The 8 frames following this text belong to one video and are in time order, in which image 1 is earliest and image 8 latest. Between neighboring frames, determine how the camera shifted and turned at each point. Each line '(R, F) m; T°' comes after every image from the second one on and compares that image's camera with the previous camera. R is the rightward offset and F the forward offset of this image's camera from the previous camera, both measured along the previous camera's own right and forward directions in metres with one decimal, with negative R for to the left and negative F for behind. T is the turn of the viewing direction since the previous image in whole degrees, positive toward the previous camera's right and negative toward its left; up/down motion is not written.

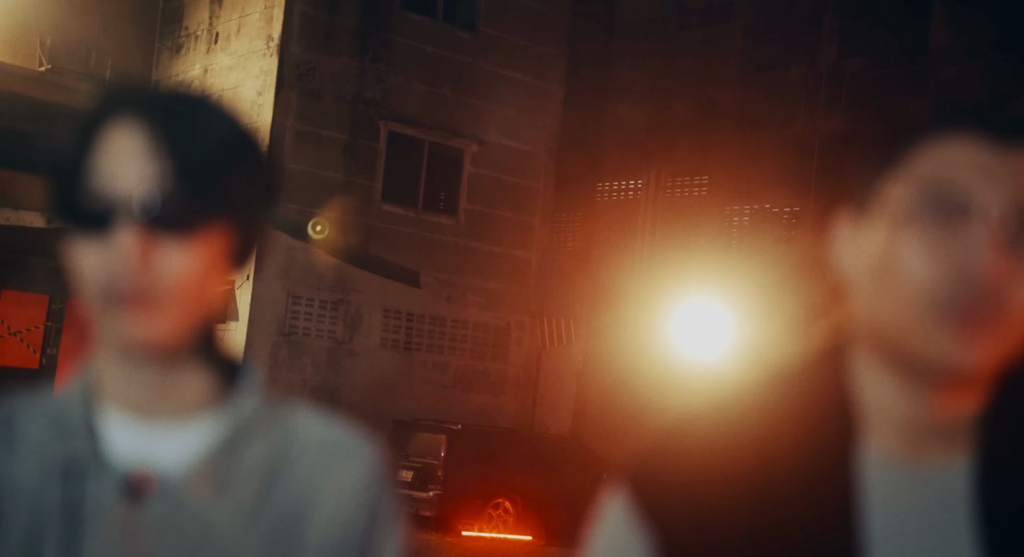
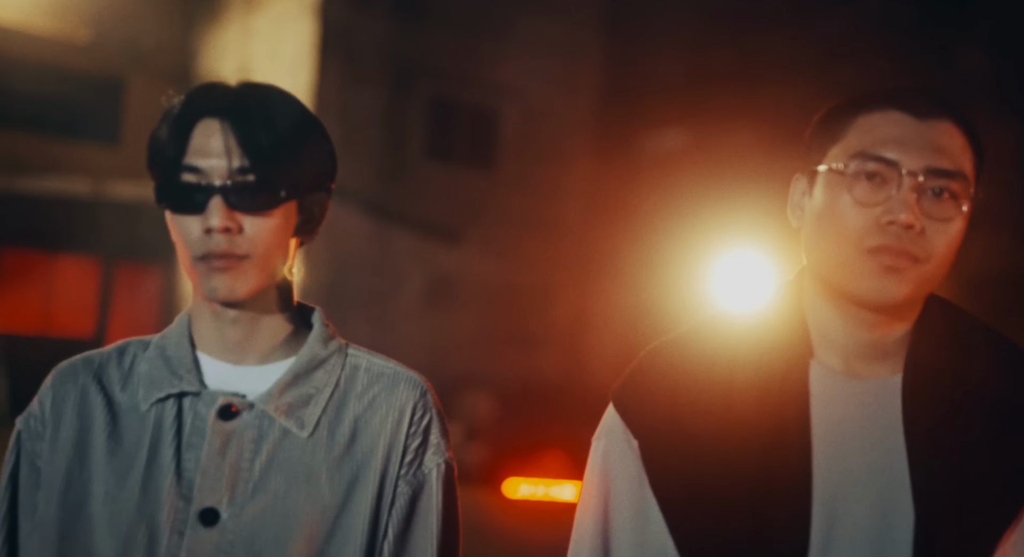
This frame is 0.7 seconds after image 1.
(0.0, -0.1) m; -3°
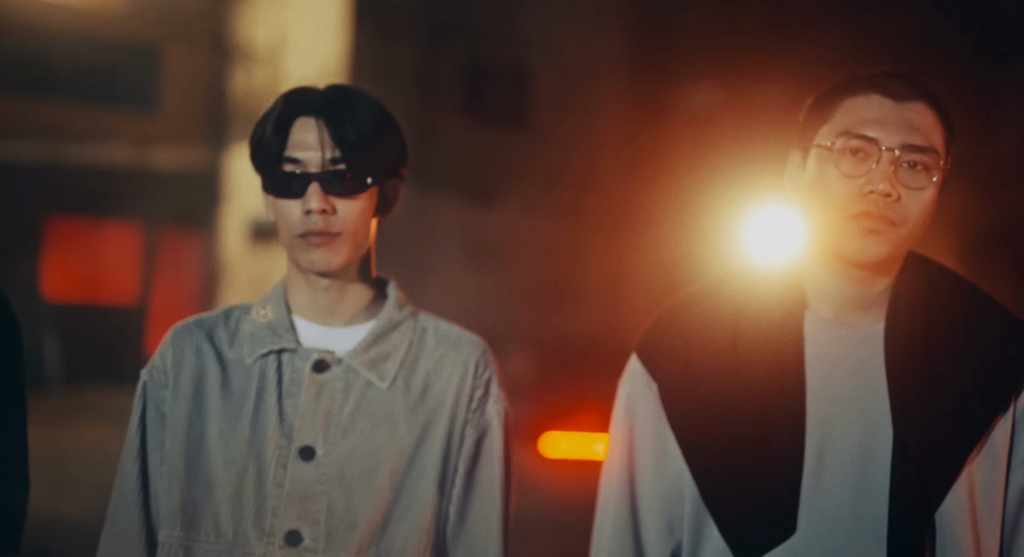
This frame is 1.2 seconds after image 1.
(0.0, -0.2) m; -3°
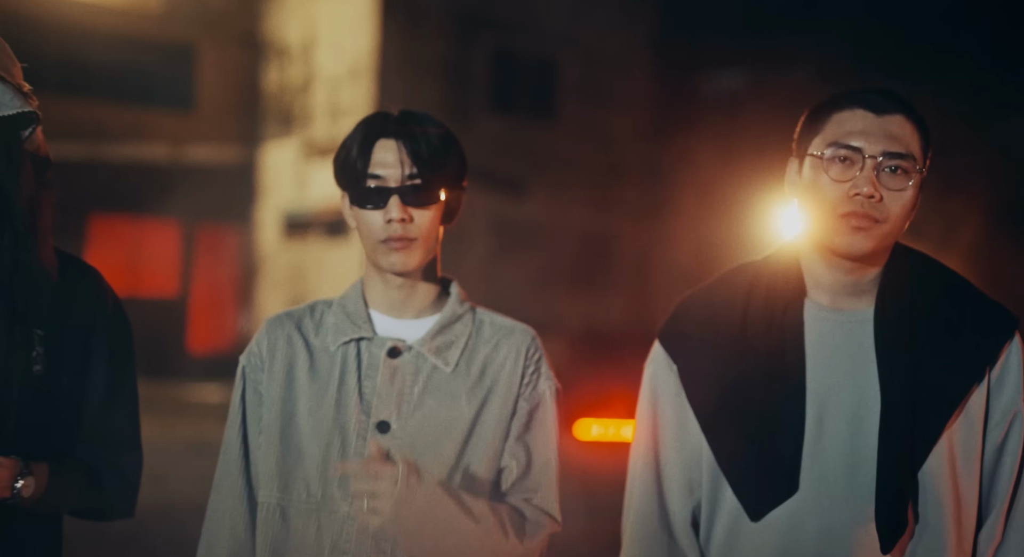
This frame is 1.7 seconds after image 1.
(0.0, -0.2) m; -2°
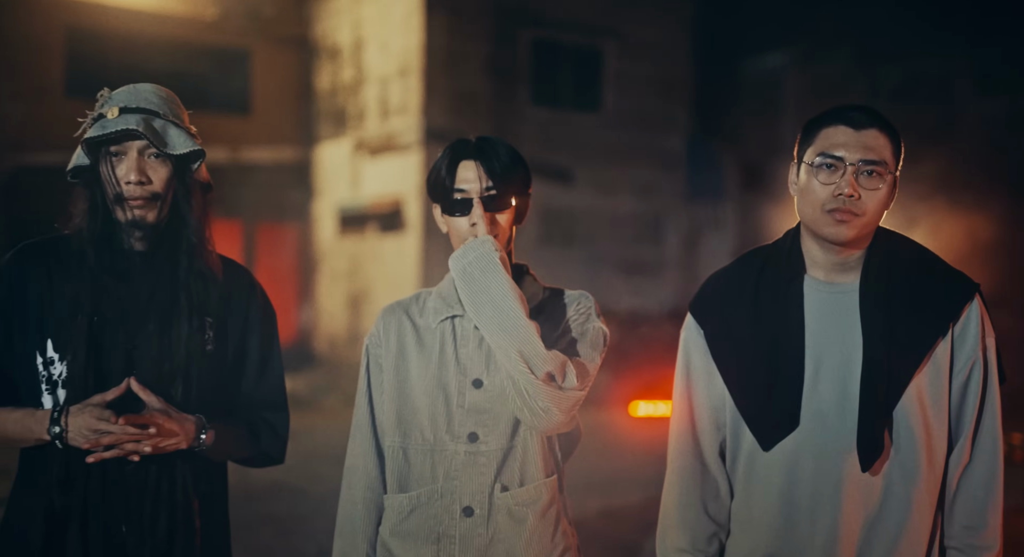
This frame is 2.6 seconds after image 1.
(0.0, -0.4) m; -3°
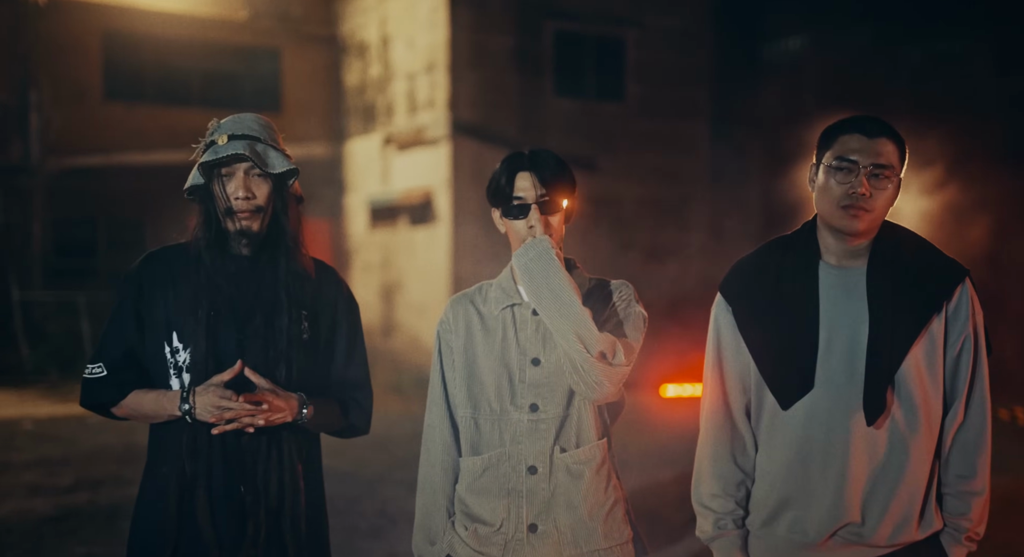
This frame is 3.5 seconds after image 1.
(-0.1, -0.3) m; -2°
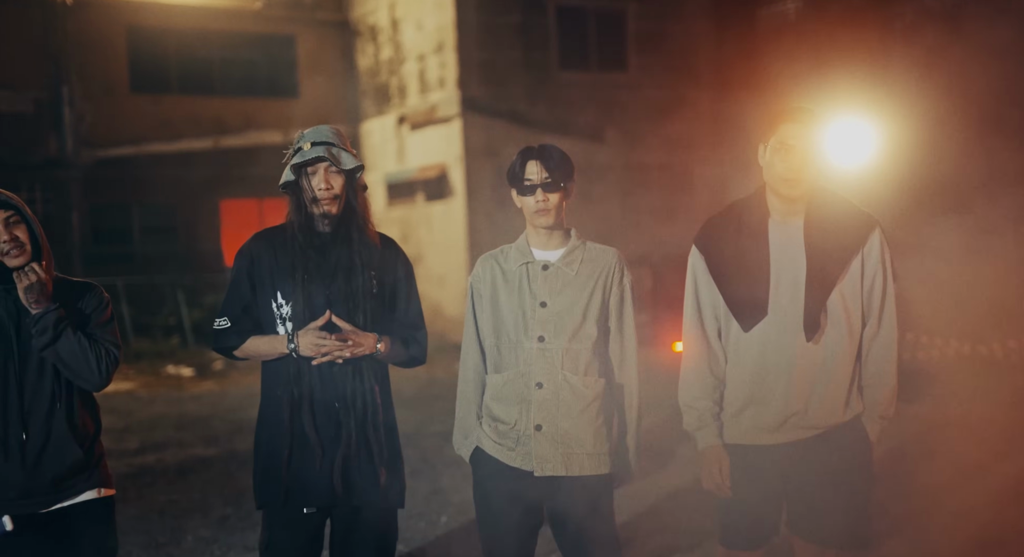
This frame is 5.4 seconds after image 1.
(0.0, -0.7) m; -1°
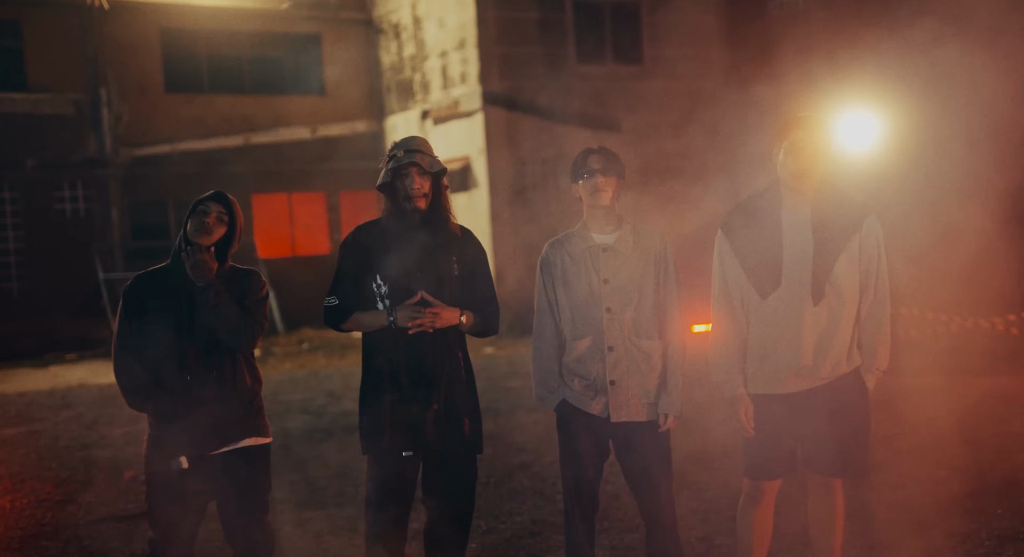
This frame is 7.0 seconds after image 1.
(-0.2, -0.6) m; -1°
